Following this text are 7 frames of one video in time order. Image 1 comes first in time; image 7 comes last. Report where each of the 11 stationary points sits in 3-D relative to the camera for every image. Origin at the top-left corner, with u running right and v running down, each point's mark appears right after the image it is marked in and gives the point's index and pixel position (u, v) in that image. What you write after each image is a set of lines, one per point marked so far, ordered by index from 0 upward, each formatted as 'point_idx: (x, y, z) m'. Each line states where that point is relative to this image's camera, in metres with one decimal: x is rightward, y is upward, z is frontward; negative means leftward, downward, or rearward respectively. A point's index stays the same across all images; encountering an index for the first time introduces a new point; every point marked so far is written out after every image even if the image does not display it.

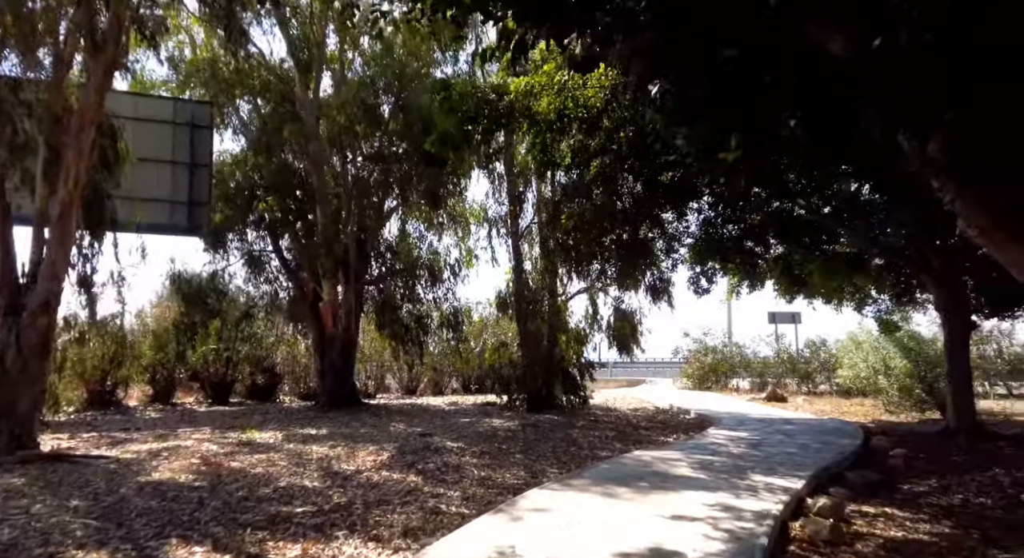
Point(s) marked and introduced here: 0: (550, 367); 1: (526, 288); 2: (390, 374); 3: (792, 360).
0: (+0.7, -1.5, +11.6) m
1: (+0.3, -0.2, +11.6) m
2: (-2.7, -2.1, +14.8) m
3: (+6.4, -1.9, +15.4) m
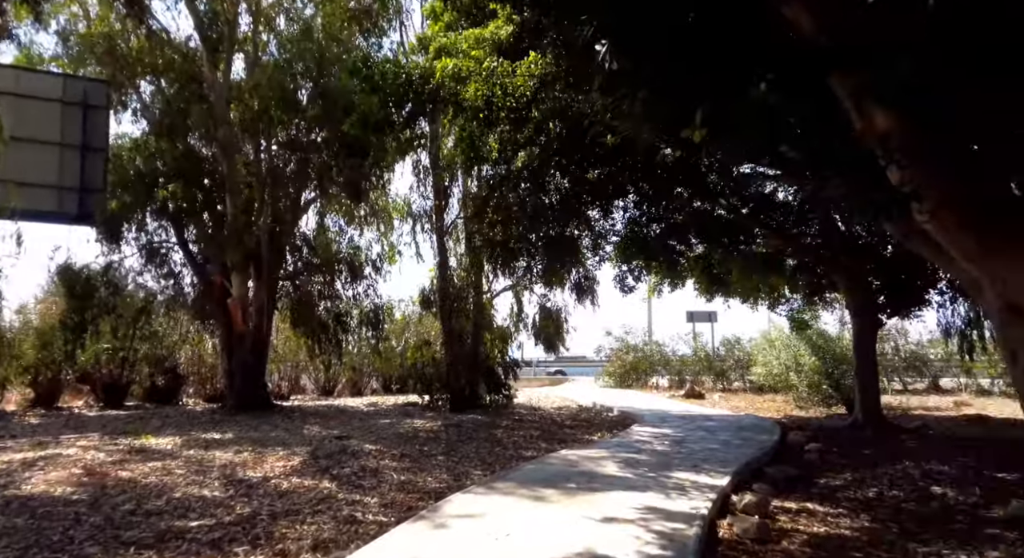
0: (-0.6, -1.5, +11.3) m
1: (-1.0, -0.1, +11.3) m
2: (-4.4, -2.0, +14.2) m
3: (+4.6, -1.9, +15.8) m
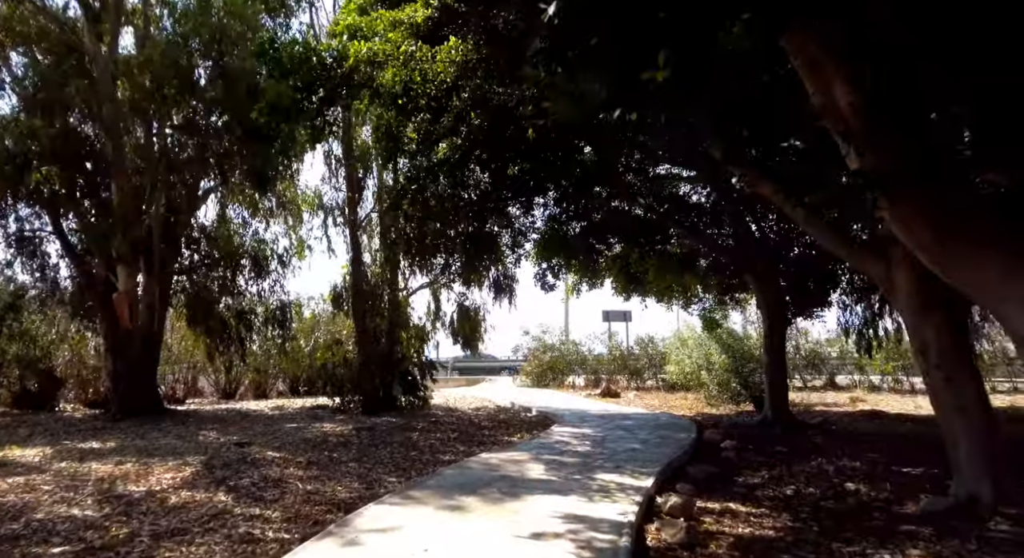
0: (-2.0, -1.4, +10.9) m
1: (-2.4, -0.1, +10.8) m
2: (-6.1, -1.9, +13.2) m
3: (+2.7, -1.9, +15.9) m
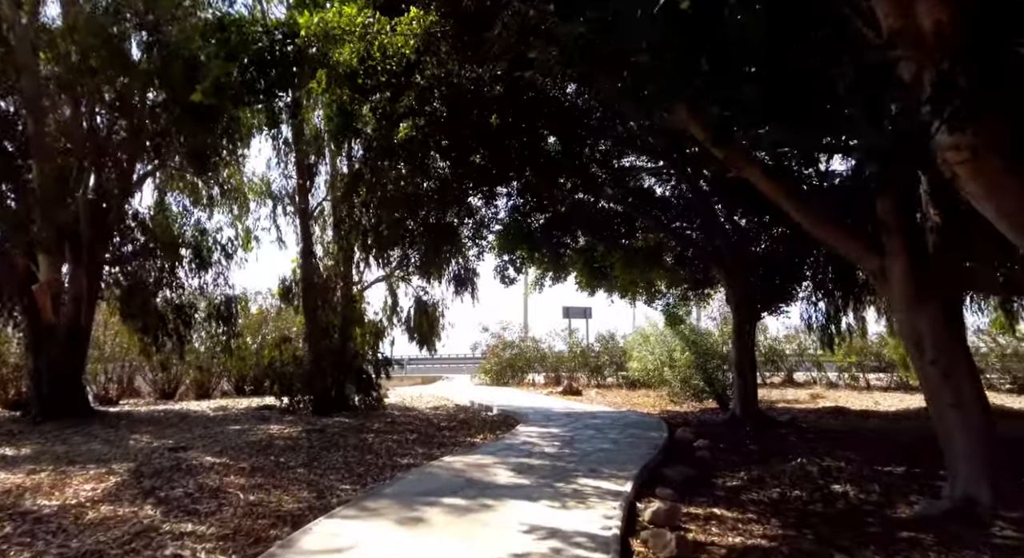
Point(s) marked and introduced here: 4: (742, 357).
0: (-2.6, -1.3, +10.3) m
1: (-3.0, 0.0, +10.2) m
2: (-6.9, -1.8, +12.4) m
3: (+1.7, -1.8, +15.7) m
4: (+3.2, -1.0, +8.9) m
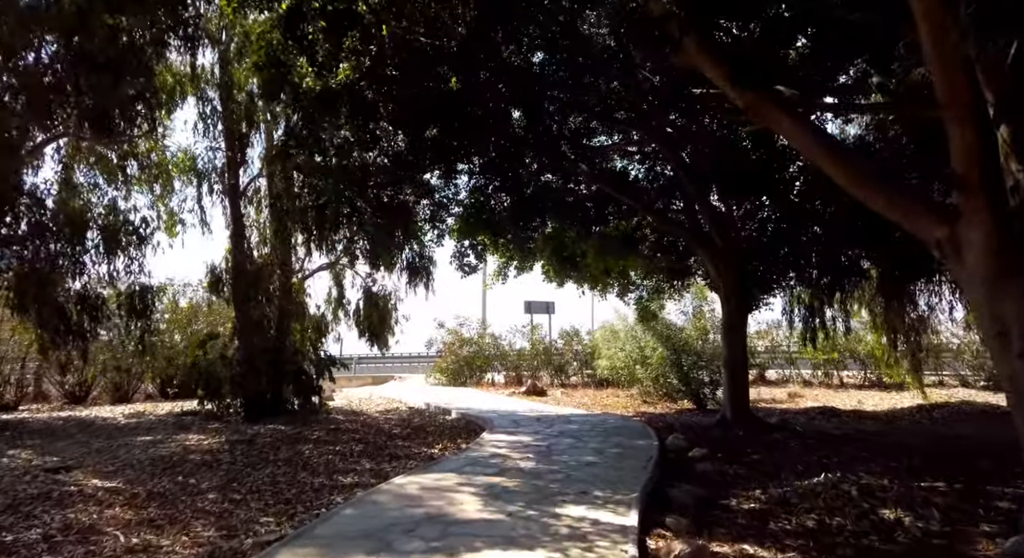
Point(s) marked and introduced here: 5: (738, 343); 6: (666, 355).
0: (-3.2, -1.2, +9.1) m
1: (-3.5, +0.2, +9.0) m
2: (-7.6, -1.6, +10.9) m
3: (+0.8, -1.6, +14.7) m
4: (+2.7, -0.9, +8.1) m
5: (+2.8, -0.8, +8.1) m
6: (+2.5, -1.3, +11.0) m
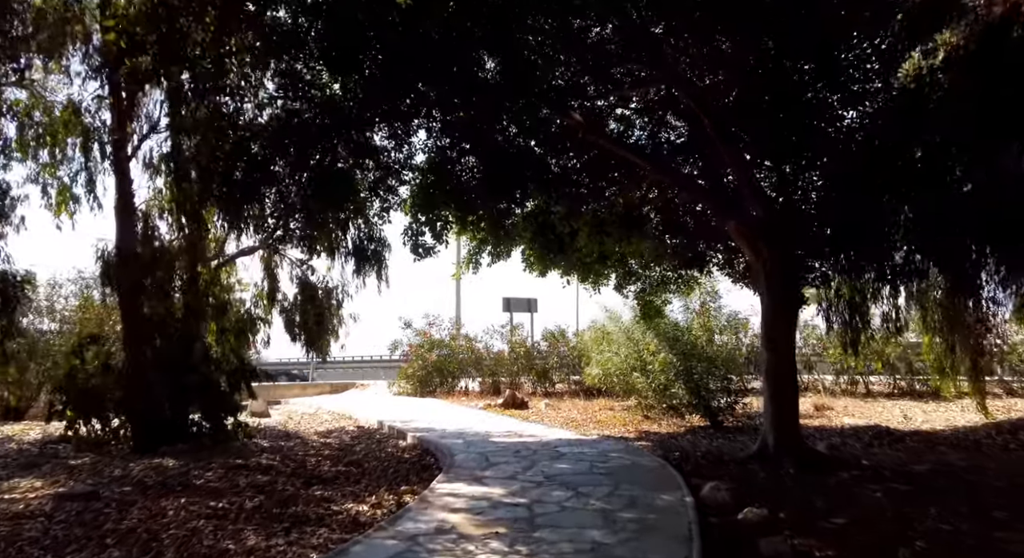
0: (-3.5, -1.0, +7.0) m
1: (-3.8, +0.4, +6.9) m
2: (-7.9, -1.4, +8.7) m
3: (+0.3, -1.5, +12.8) m
4: (+2.4, -0.8, +6.2) m
5: (+2.5, -0.6, +6.3) m
6: (+2.2, -1.1, +9.2) m
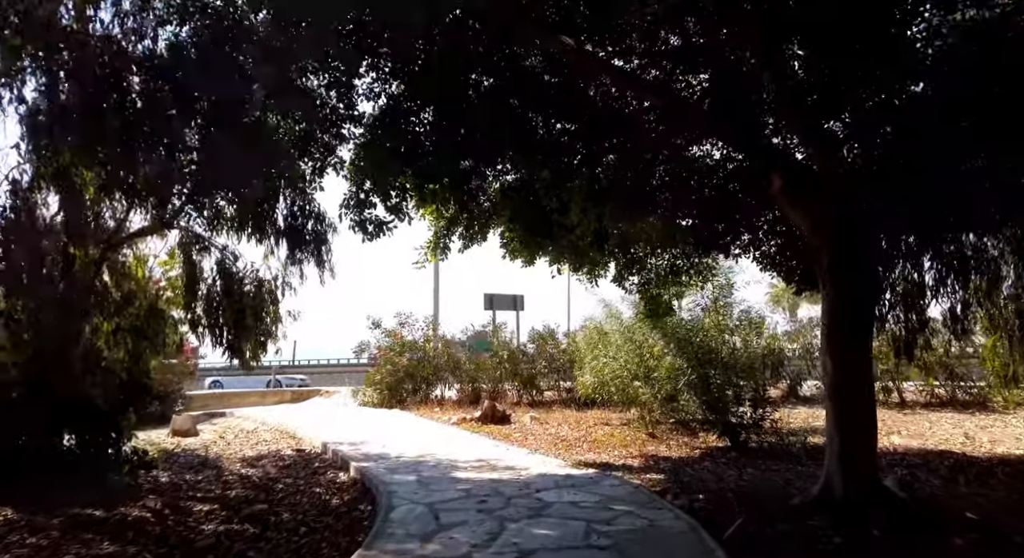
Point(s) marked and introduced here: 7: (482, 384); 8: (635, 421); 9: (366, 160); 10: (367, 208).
0: (-3.7, -0.9, +5.4) m
1: (-4.0, +0.5, +5.3) m
2: (-8.2, -1.3, +7.0) m
3: (0.0, -1.4, +11.2) m
4: (+2.2, -0.6, +4.7) m
5: (+2.3, -0.5, +4.7) m
6: (+1.9, -1.0, +7.6) m
7: (-0.5, -1.8, +11.4) m
8: (+1.5, -1.9, +8.8) m
9: (-1.2, +1.0, +5.7) m
10: (-1.3, +0.6, +6.4) m
